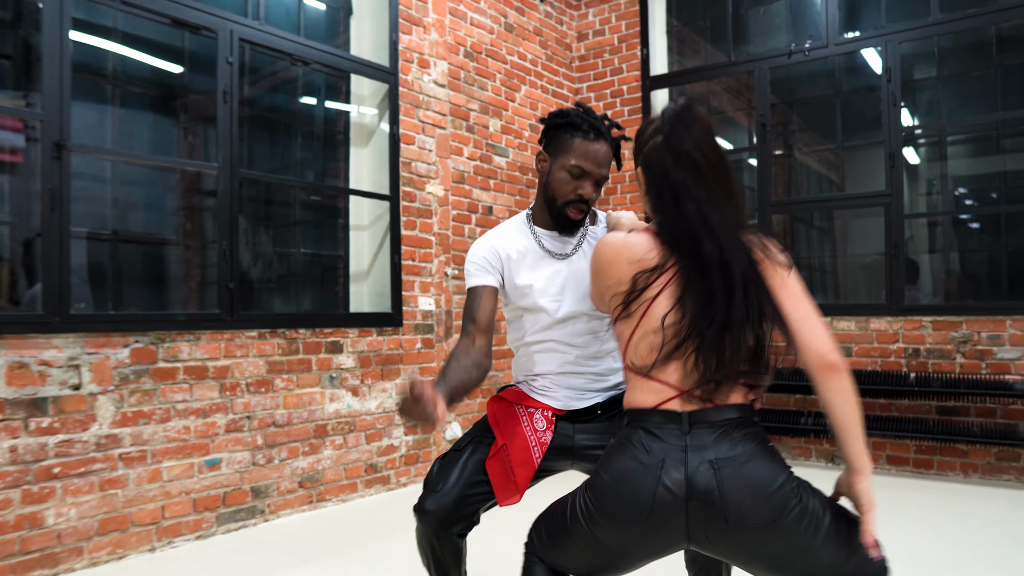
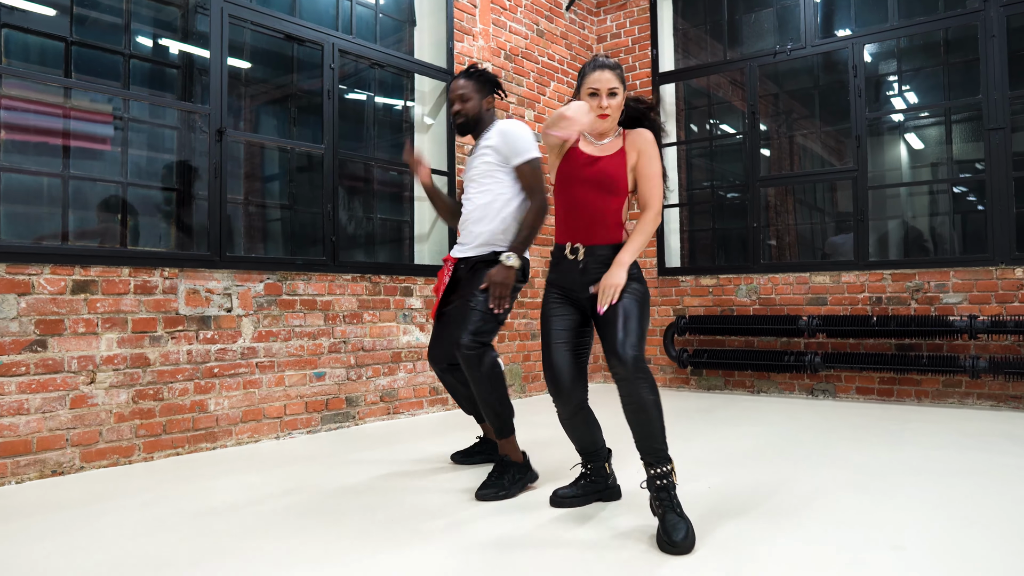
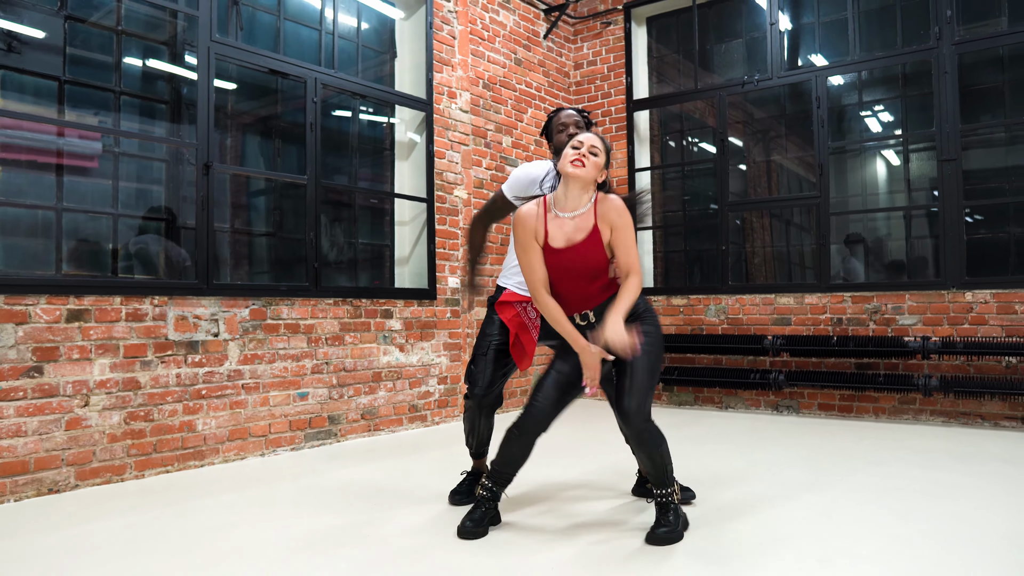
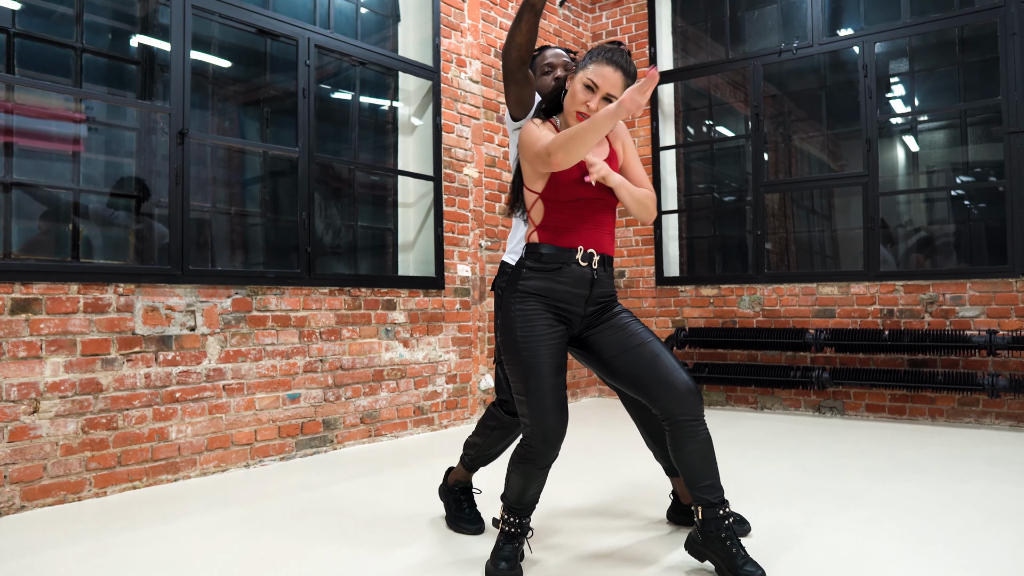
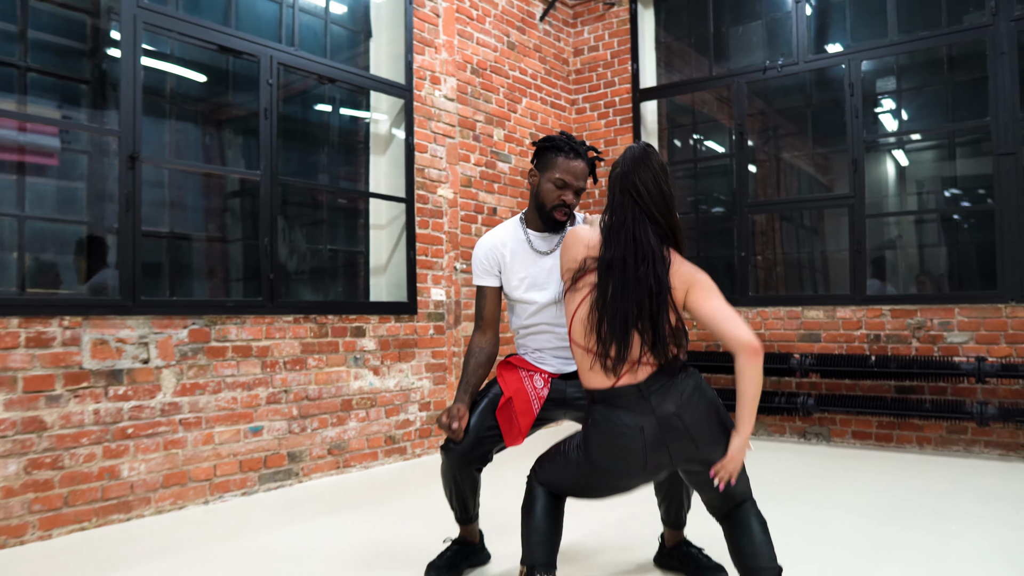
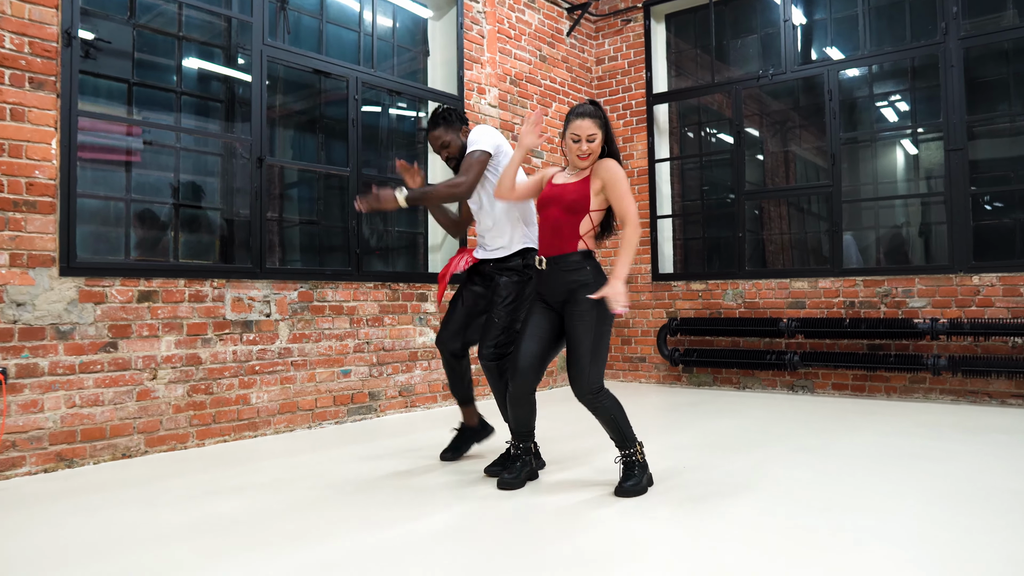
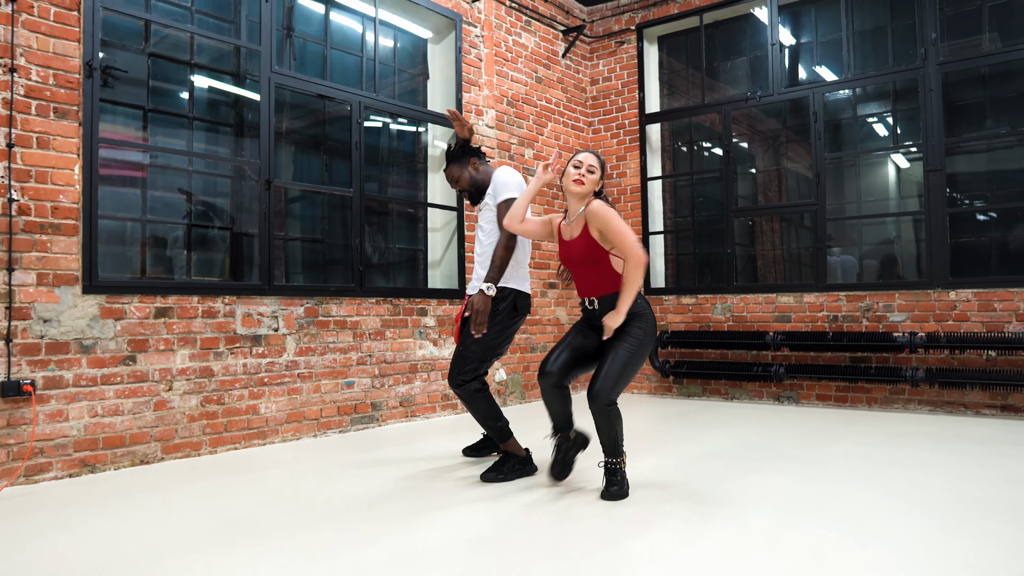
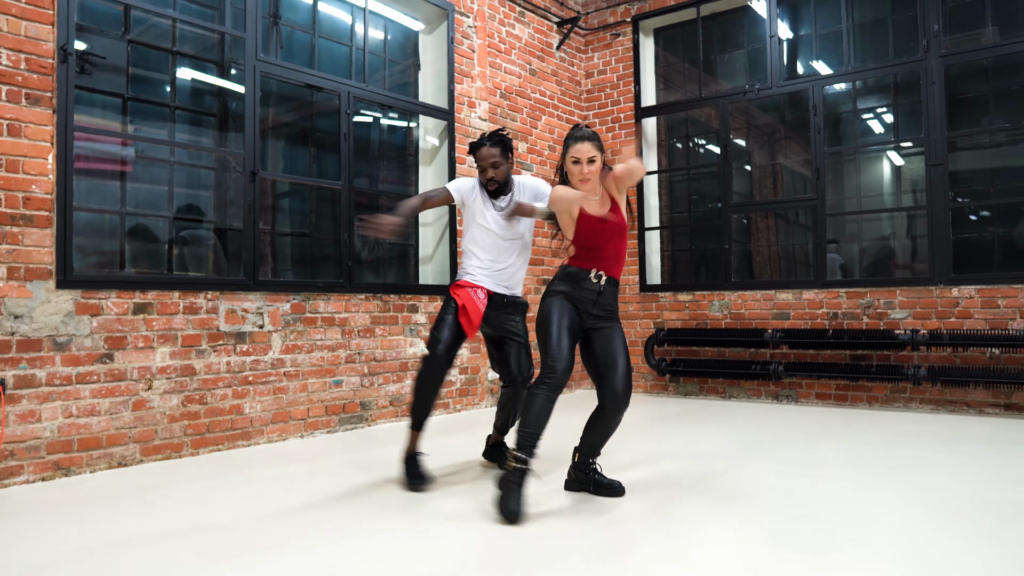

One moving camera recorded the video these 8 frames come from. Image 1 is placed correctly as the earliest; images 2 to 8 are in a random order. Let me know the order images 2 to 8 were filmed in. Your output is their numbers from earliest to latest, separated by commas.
5, 3, 4, 8, 2, 7, 6
